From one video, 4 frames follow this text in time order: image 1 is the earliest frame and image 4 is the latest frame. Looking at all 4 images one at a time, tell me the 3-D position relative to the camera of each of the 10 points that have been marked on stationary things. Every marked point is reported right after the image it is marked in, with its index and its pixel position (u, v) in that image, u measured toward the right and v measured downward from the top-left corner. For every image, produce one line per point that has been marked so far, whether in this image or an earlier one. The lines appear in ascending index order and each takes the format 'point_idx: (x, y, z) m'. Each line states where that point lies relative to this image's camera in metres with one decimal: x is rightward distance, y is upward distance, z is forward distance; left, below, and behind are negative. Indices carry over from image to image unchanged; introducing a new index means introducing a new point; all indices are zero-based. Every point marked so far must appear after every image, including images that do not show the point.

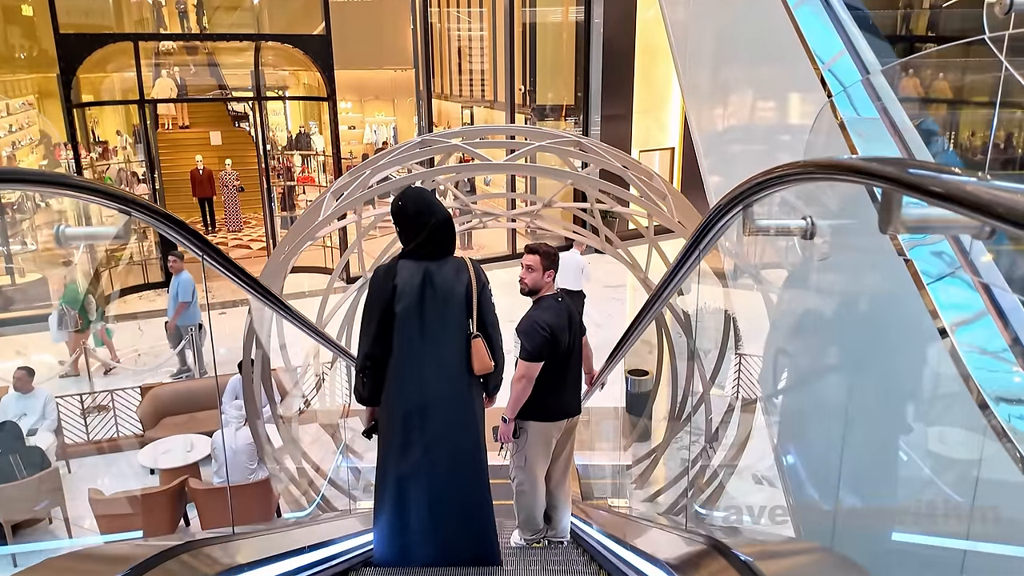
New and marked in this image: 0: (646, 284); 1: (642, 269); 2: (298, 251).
0: (+1.2, 0.0, +6.6) m
1: (+1.1, +0.2, +6.7) m
2: (-1.4, +0.3, +5.3) m
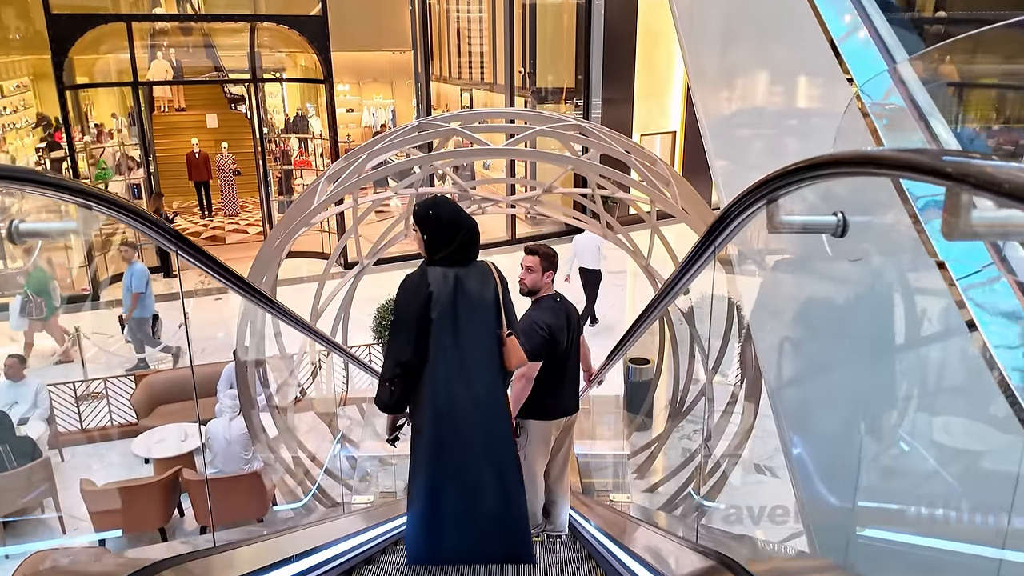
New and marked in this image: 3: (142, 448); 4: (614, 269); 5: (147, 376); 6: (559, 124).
0: (+1.1, +0.1, +6.5) m
1: (+1.1, +0.3, +6.5) m
2: (-1.4, +0.4, +5.2) m
3: (-2.9, -1.3, +6.0) m
4: (+1.6, +0.3, +12.4) m
5: (-3.3, -0.8, +6.9) m
6: (+0.3, +1.1, +5.1) m
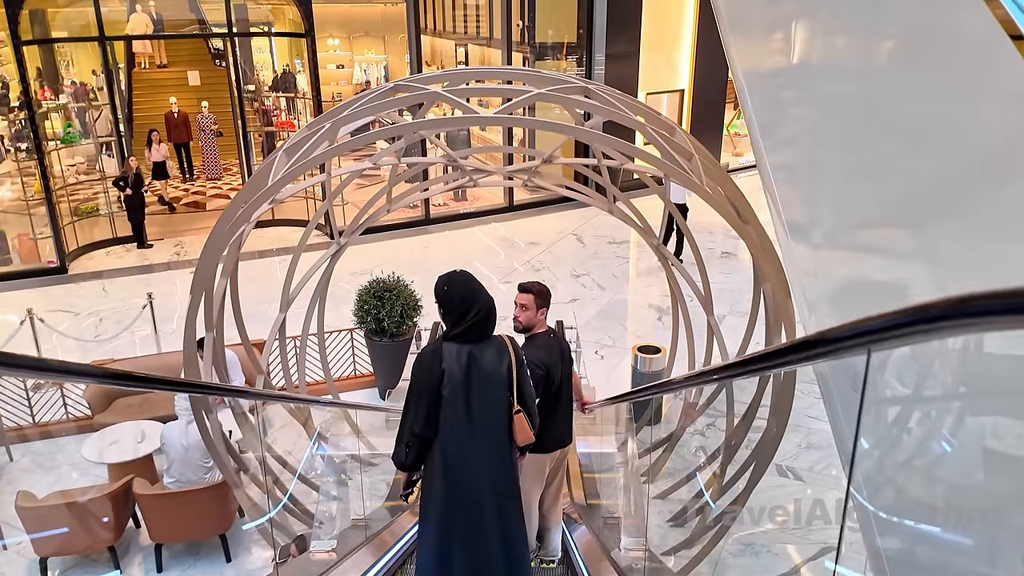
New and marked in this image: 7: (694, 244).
0: (+1.1, +0.3, +5.8) m
1: (+1.1, +0.4, +5.8) m
2: (-1.5, +0.4, +4.4) m
3: (-2.9, -1.1, +5.4) m
4: (+1.6, +0.7, +11.6) m
5: (-3.3, -0.6, +6.3) m
6: (+0.3, +1.1, +4.4) m
7: (+1.3, +0.3, +5.6) m
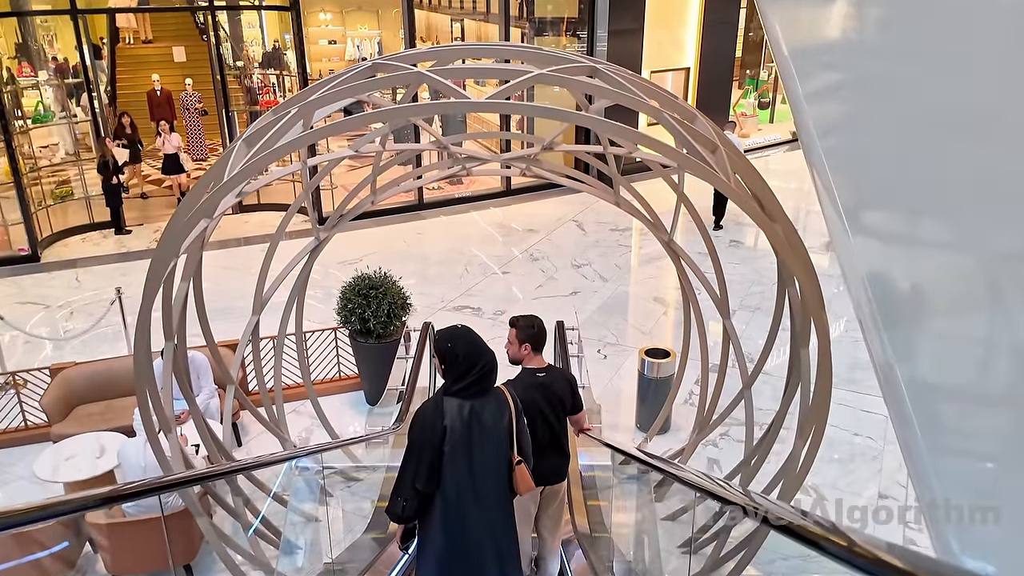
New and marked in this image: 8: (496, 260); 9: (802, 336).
0: (+1.1, +0.3, +5.3) m
1: (+1.1, +0.4, +5.3) m
2: (-1.5, +0.4, +3.9) m
3: (-3.0, -1.1, +4.9) m
4: (+1.6, +0.9, +11.1) m
5: (-3.3, -0.6, +5.7) m
6: (+0.3, +1.1, +3.8) m
7: (+1.3, +0.3, +5.1) m
8: (-0.2, +0.4, +9.9) m
9: (+1.6, -0.3, +4.3) m
